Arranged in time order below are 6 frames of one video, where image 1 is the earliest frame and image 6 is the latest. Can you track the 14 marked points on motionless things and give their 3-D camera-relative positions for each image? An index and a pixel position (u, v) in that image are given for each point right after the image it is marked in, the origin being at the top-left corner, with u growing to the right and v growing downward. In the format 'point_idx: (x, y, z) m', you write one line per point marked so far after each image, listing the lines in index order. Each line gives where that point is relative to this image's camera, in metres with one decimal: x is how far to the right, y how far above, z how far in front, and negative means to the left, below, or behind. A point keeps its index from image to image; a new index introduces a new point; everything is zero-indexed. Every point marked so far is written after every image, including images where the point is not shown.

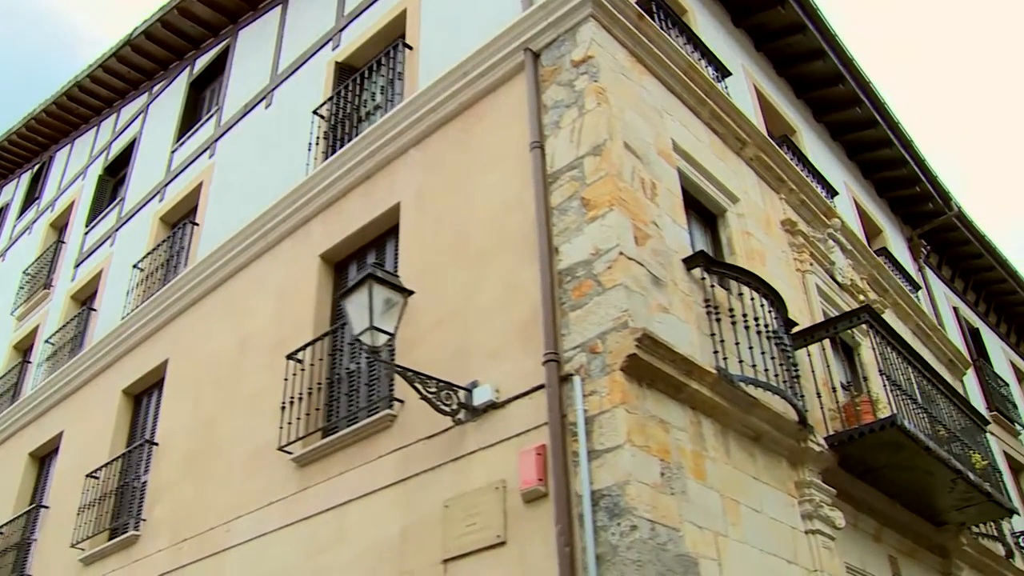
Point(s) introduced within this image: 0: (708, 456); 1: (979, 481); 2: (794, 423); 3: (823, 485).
0: (+1.3, -1.1, +6.0) m
1: (+4.3, -1.8, +8.4) m
2: (+2.1, -1.0, +6.8) m
3: (+2.5, -1.5, +7.1) m
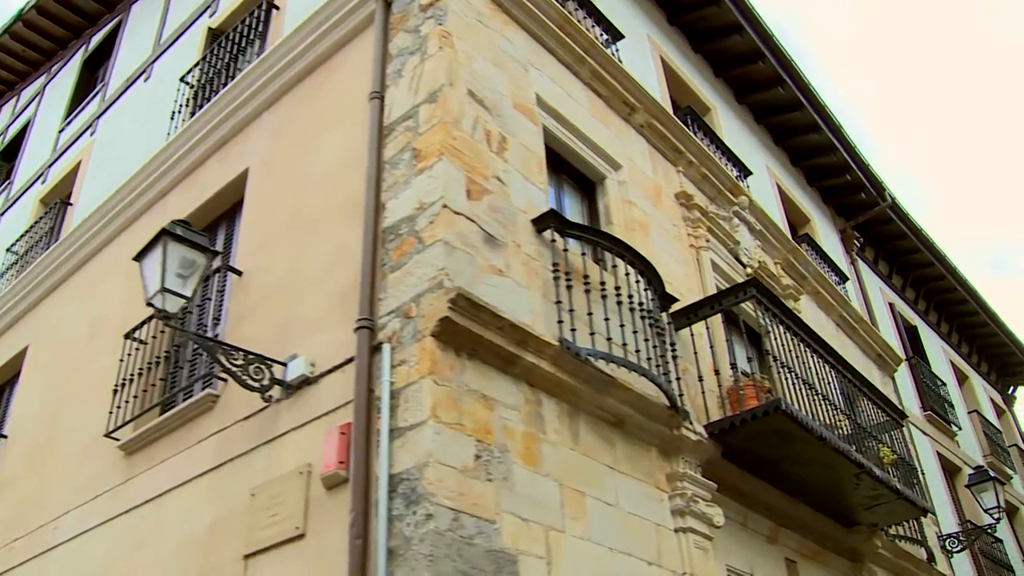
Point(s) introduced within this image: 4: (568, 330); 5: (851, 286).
0: (+0.2, -0.9, +5.3) m
1: (+3.1, -1.6, +7.7) m
2: (+1.0, -0.8, +6.1) m
3: (+1.3, -1.3, +6.4) m
4: (+0.3, -0.2, +5.6) m
5: (+4.5, 0.0, +12.2) m
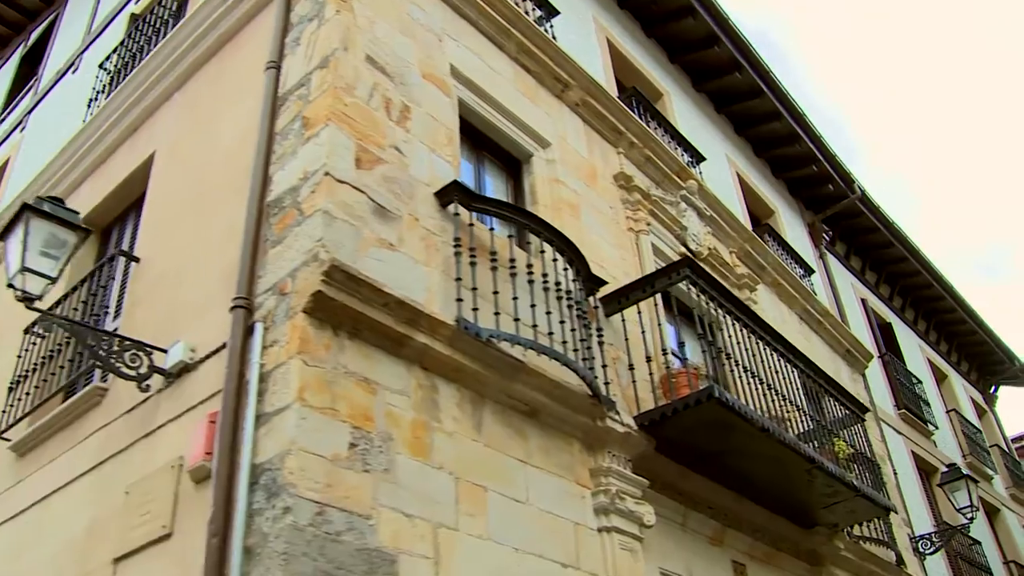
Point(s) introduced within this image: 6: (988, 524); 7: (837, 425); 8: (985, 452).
0: (-0.4, -0.7, +4.8) m
1: (+2.6, -1.5, +7.2) m
2: (+0.4, -0.7, +5.6) m
3: (+0.8, -1.2, +5.9) m
4: (-0.2, -0.1, +5.2) m
5: (+3.9, +0.1, +11.8) m
6: (+6.4, -3.1, +12.3) m
7: (+3.0, -1.2, +8.3) m
8: (+7.0, -2.4, +13.6) m
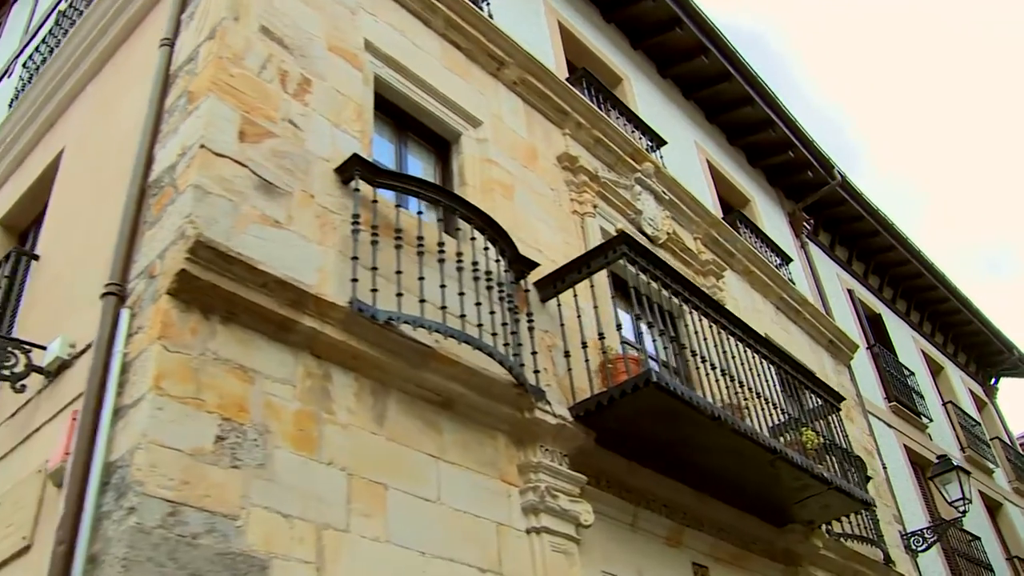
0: (-0.8, -0.6, +4.4) m
1: (+2.2, -1.3, +6.7) m
2: (0.0, -0.5, +5.2) m
3: (+0.3, -1.1, +5.5) m
4: (-0.7, 0.0, +4.7) m
5: (+3.5, +0.2, +11.3) m
6: (+6.1, -2.9, +11.7) m
7: (+2.6, -1.1, +7.8) m
8: (+6.7, -2.2, +13.0) m
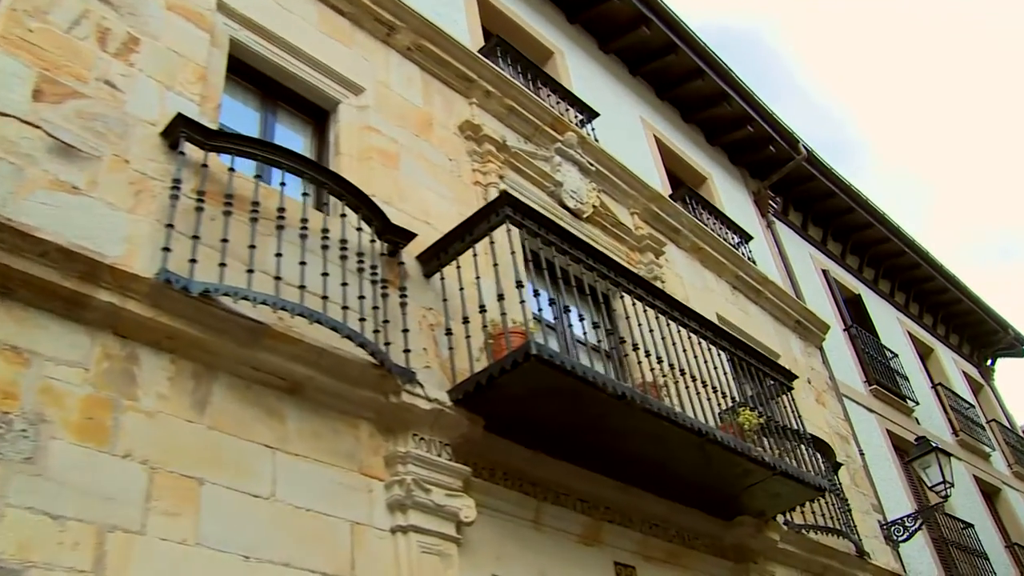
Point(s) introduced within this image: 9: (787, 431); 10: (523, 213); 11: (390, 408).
0: (-1.5, -0.5, +3.8) m
1: (+1.5, -1.1, +6.1) m
2: (-0.7, -0.4, +4.6) m
3: (-0.3, -0.9, +4.9) m
4: (-1.5, +0.1, +4.2) m
5: (+2.9, +0.4, +10.6) m
6: (+5.6, -2.6, +11.0) m
7: (+1.9, -0.9, +7.2) m
8: (+6.3, -1.9, +12.2) m
9: (+2.2, -1.1, +7.3) m
10: (+0.1, +0.4, +5.3) m
11: (-0.6, -0.6, +4.7) m
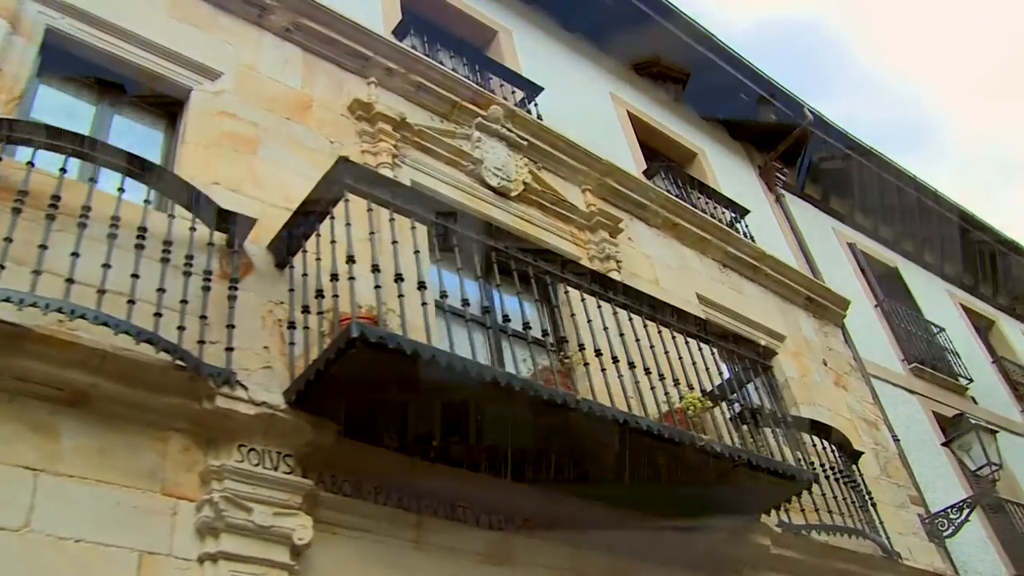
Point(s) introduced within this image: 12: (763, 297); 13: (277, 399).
0: (-2.3, -0.5, +3.2) m
1: (+1.0, -0.8, +5.2) m
2: (-1.4, -0.3, +3.9) m
3: (-1.0, -0.8, +4.1) m
4: (-2.3, +0.1, +3.6) m
5: (+2.7, +0.6, +9.6) m
6: (+5.7, -2.1, +9.5) m
7: (+1.5, -0.6, +6.2) m
8: (+6.4, -1.4, +10.8) m
9: (+1.8, -0.9, +6.3) m
10: (-0.7, +0.5, +4.5) m
11: (-1.3, -0.6, +4.0) m
12: (+2.3, -0.1, +8.3) m
13: (-1.1, -0.5, +4.2) m
